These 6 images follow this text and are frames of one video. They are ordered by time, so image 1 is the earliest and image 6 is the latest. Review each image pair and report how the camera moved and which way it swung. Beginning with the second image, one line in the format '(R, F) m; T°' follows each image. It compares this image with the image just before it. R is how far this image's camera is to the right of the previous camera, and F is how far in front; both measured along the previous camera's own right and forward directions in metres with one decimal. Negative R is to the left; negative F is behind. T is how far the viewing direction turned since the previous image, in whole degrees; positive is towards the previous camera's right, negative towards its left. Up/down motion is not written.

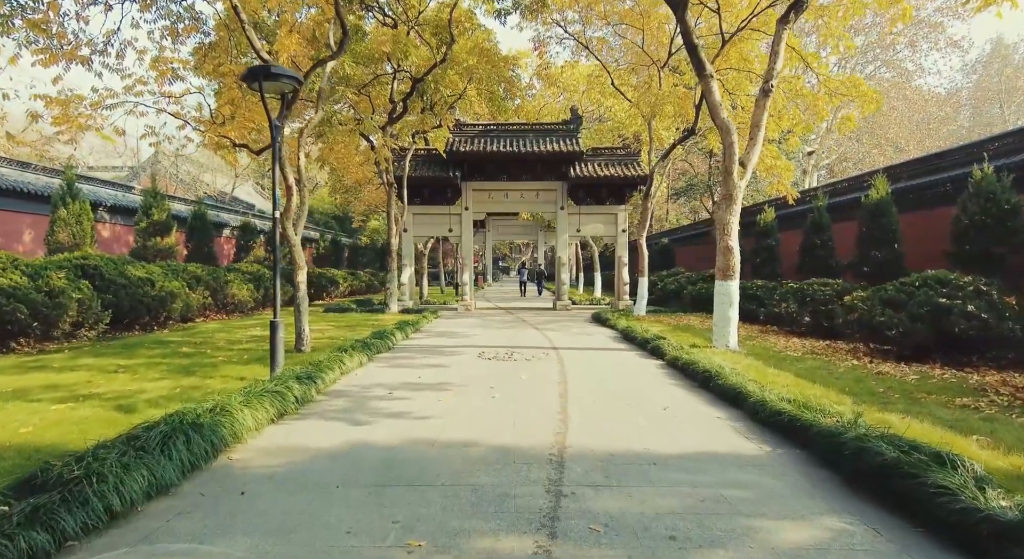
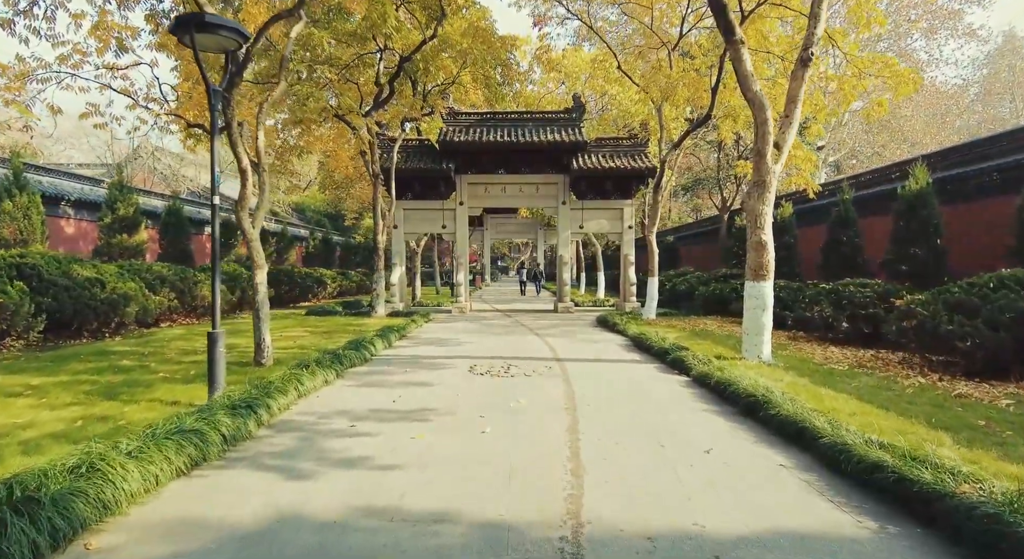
(0.0, +1.2) m; 0°
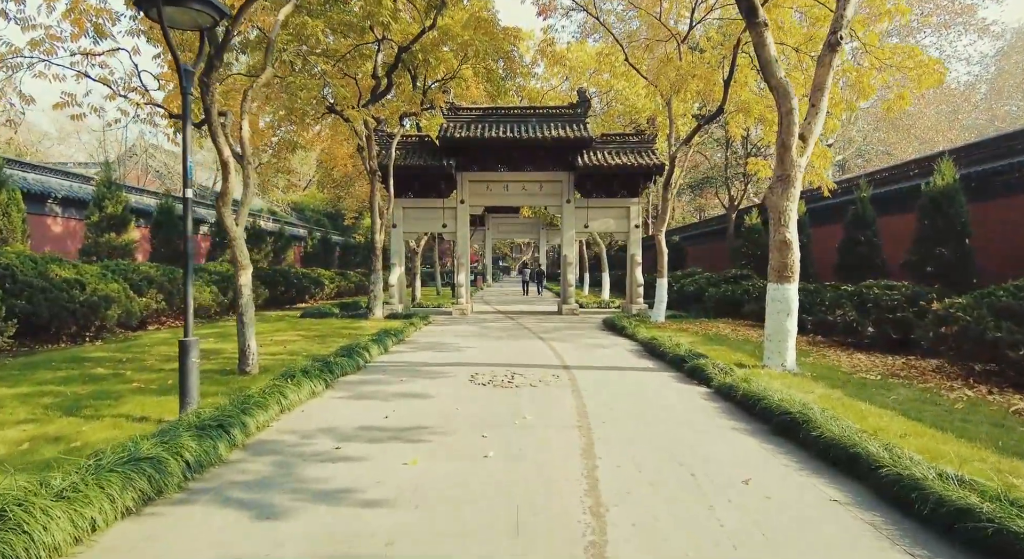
(0.0, +0.5) m; 0°
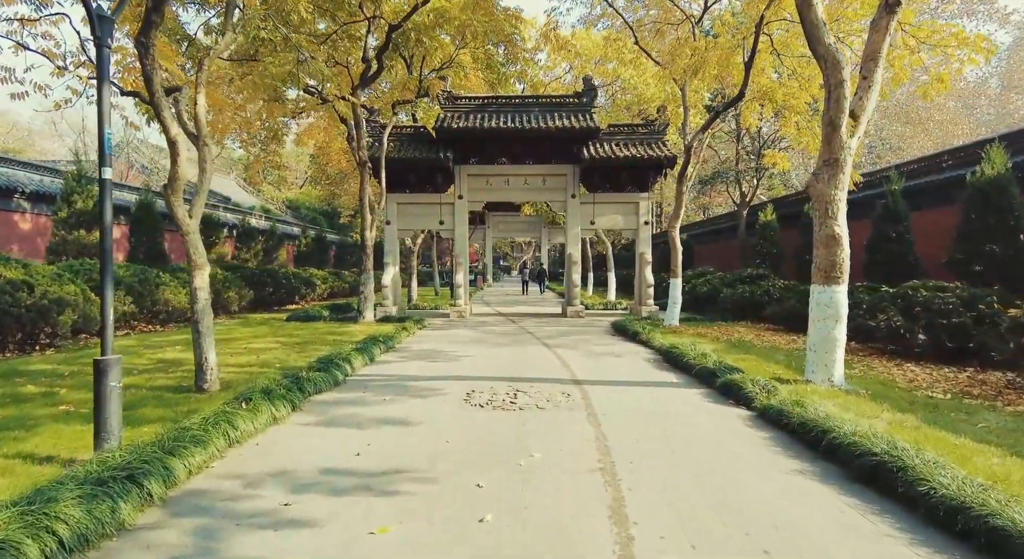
(0.0, +1.0) m; 0°
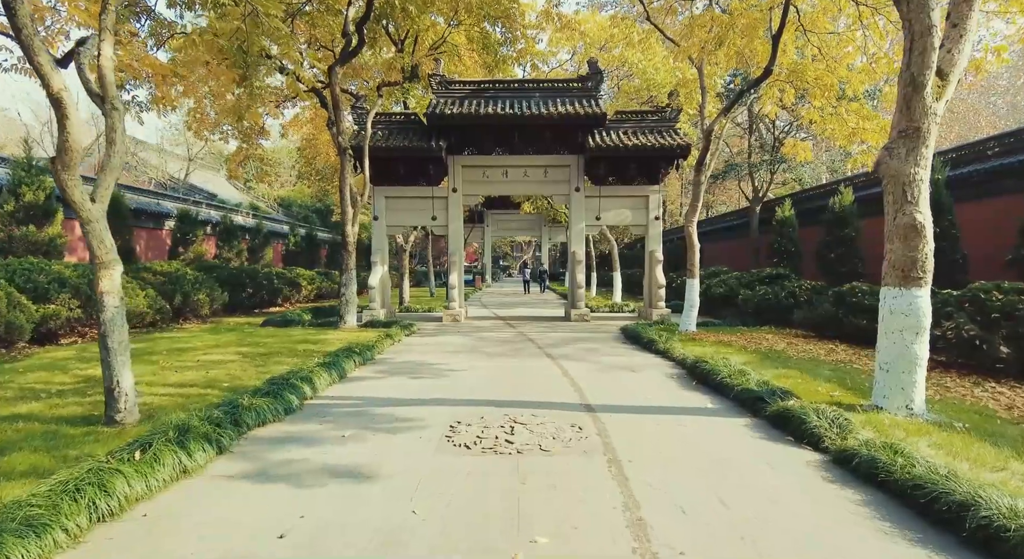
(0.0, +1.2) m; 0°
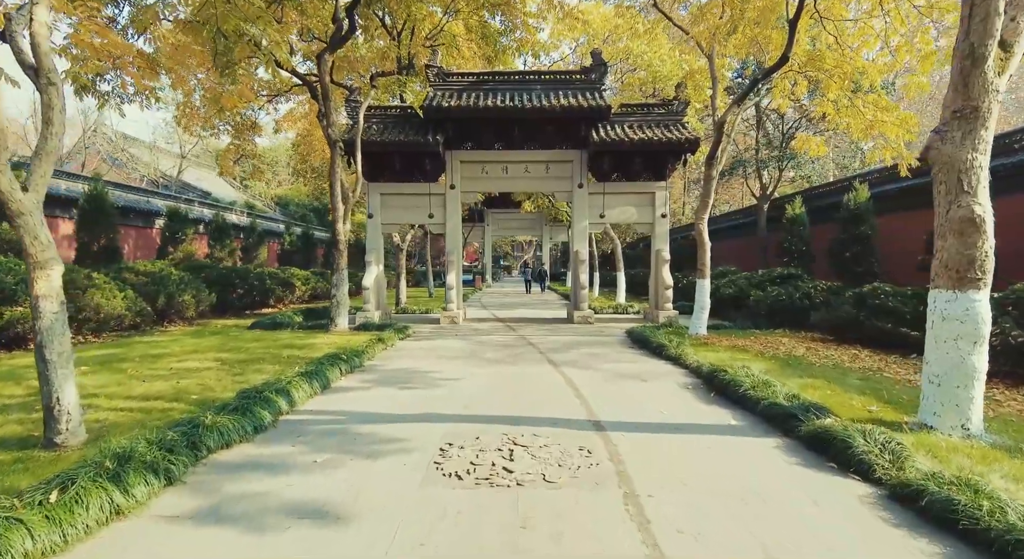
(0.0, +0.6) m; 0°
